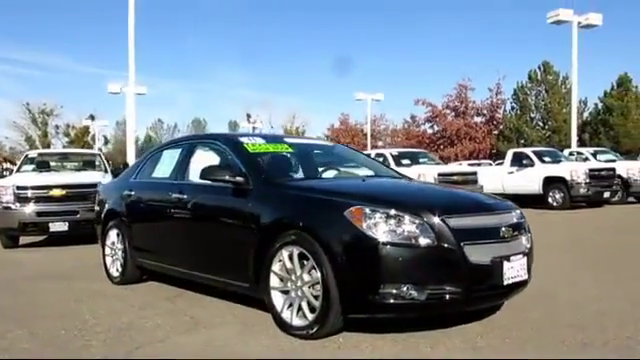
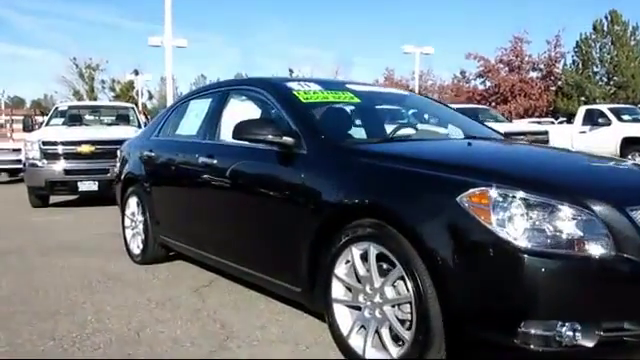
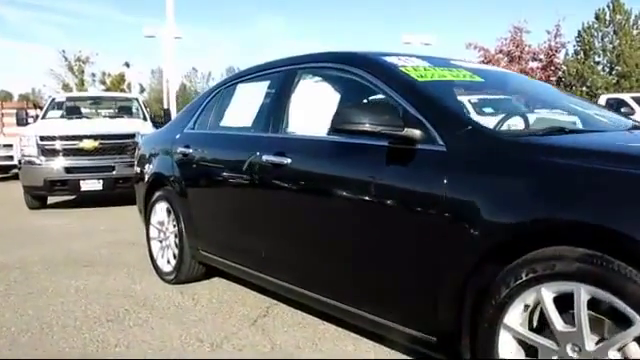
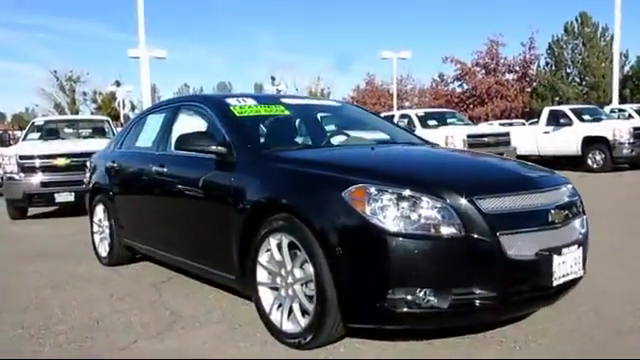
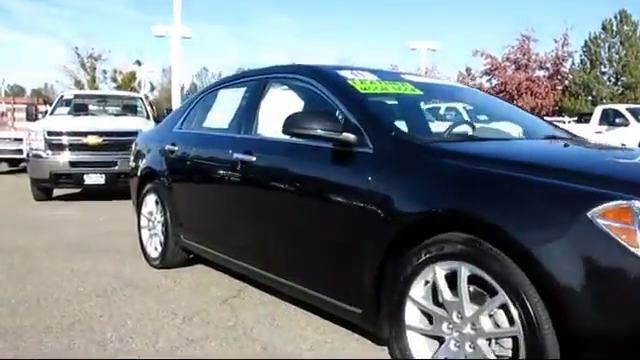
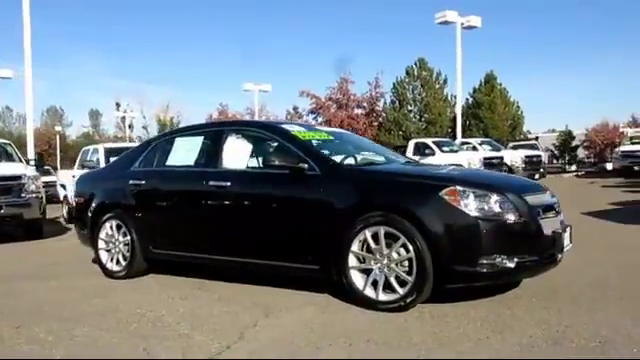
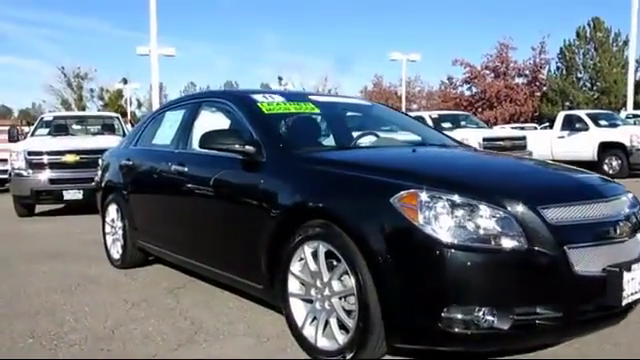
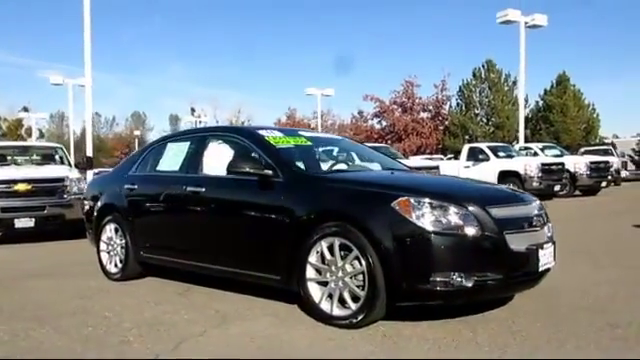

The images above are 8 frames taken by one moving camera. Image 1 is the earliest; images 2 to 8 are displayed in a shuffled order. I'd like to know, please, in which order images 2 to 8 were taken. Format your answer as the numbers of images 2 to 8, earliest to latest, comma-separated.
8, 6, 4, 7, 2, 5, 3
